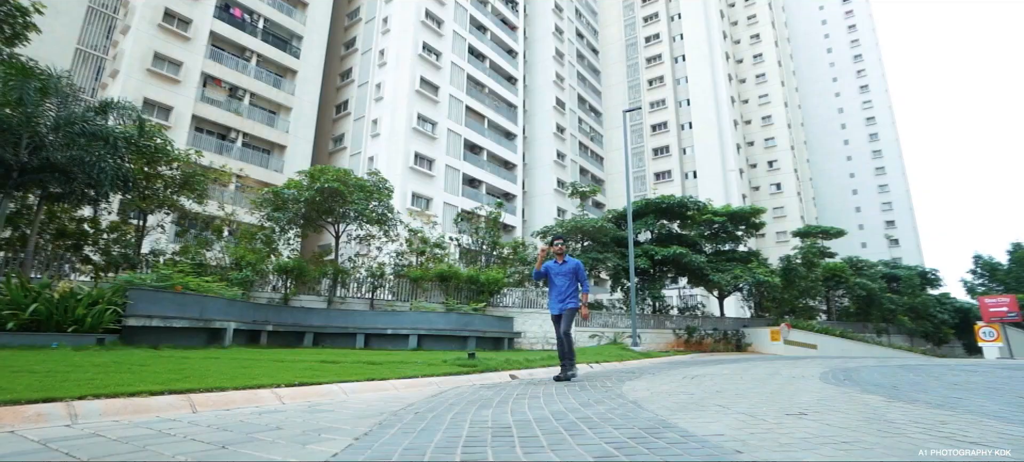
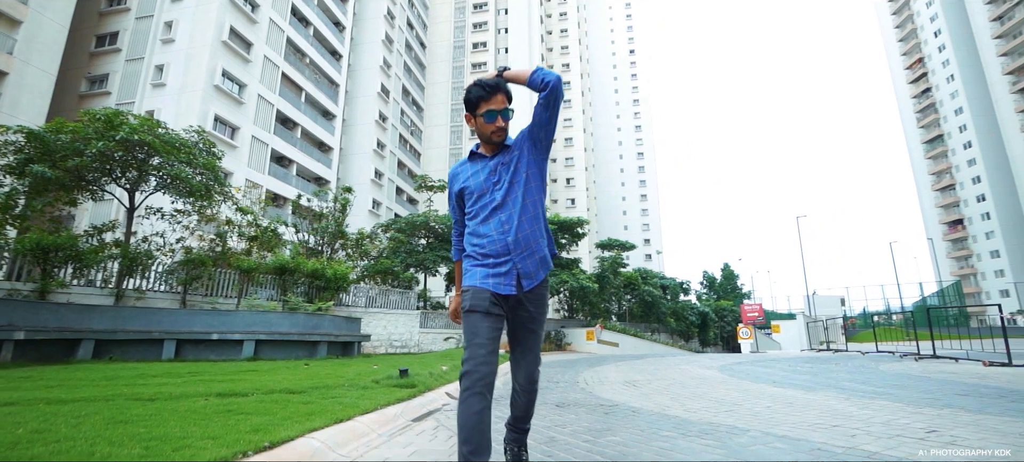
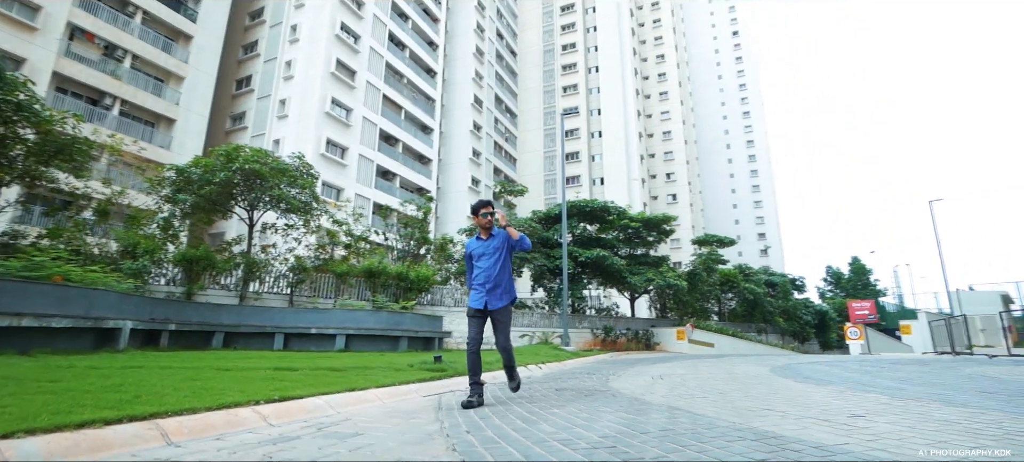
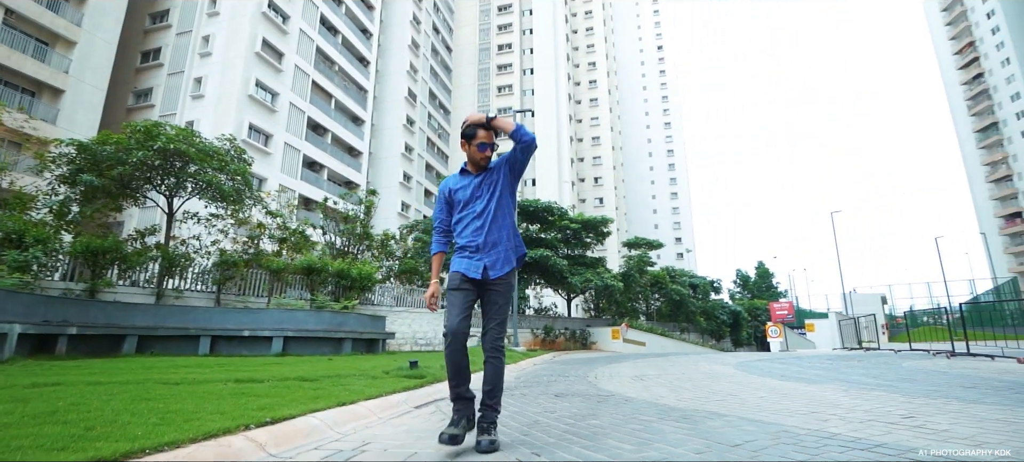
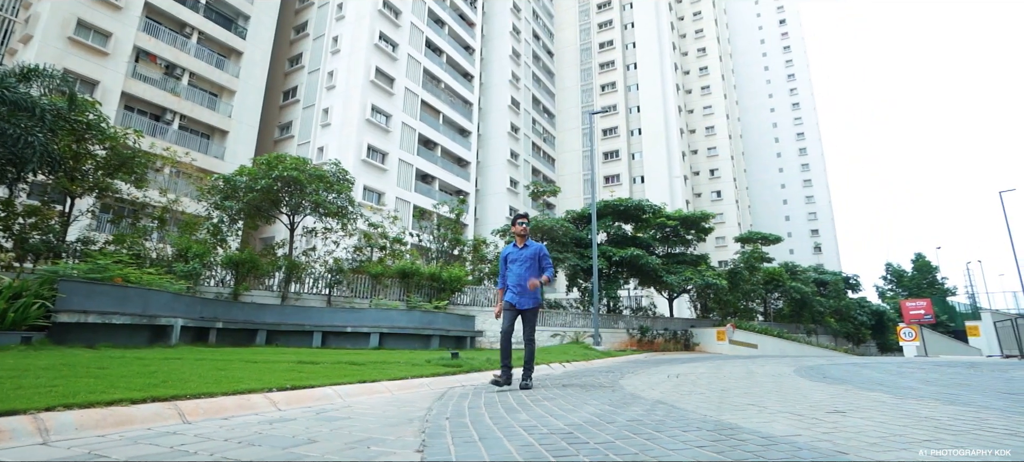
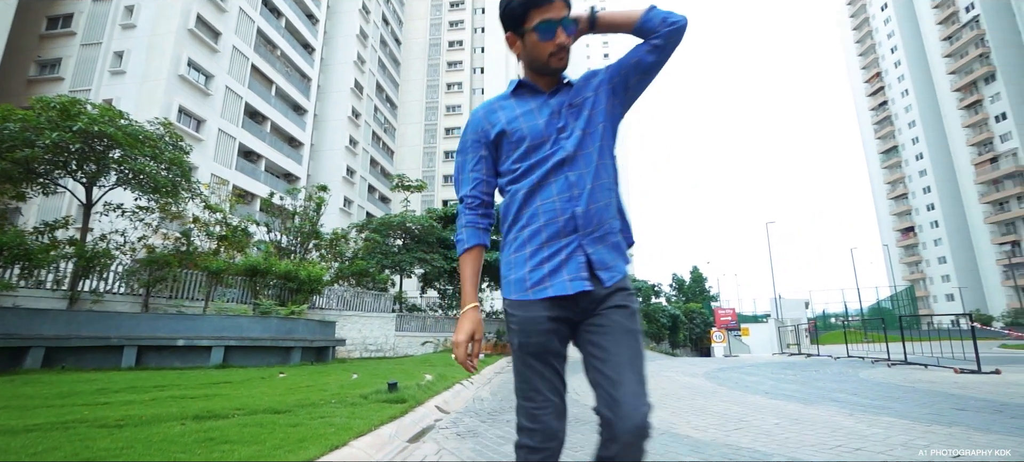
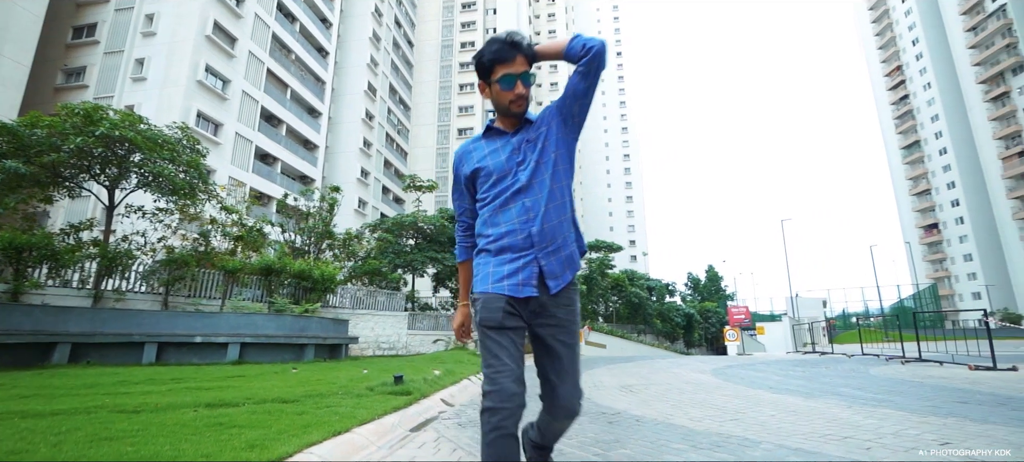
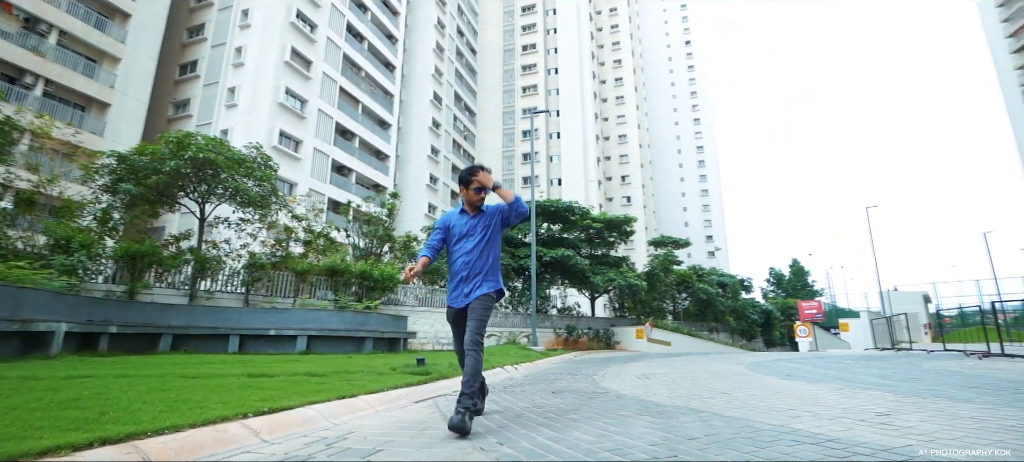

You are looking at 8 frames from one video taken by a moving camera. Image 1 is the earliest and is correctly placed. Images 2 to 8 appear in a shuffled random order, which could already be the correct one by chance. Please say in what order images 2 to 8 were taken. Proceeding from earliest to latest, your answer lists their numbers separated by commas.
5, 3, 8, 4, 2, 7, 6
